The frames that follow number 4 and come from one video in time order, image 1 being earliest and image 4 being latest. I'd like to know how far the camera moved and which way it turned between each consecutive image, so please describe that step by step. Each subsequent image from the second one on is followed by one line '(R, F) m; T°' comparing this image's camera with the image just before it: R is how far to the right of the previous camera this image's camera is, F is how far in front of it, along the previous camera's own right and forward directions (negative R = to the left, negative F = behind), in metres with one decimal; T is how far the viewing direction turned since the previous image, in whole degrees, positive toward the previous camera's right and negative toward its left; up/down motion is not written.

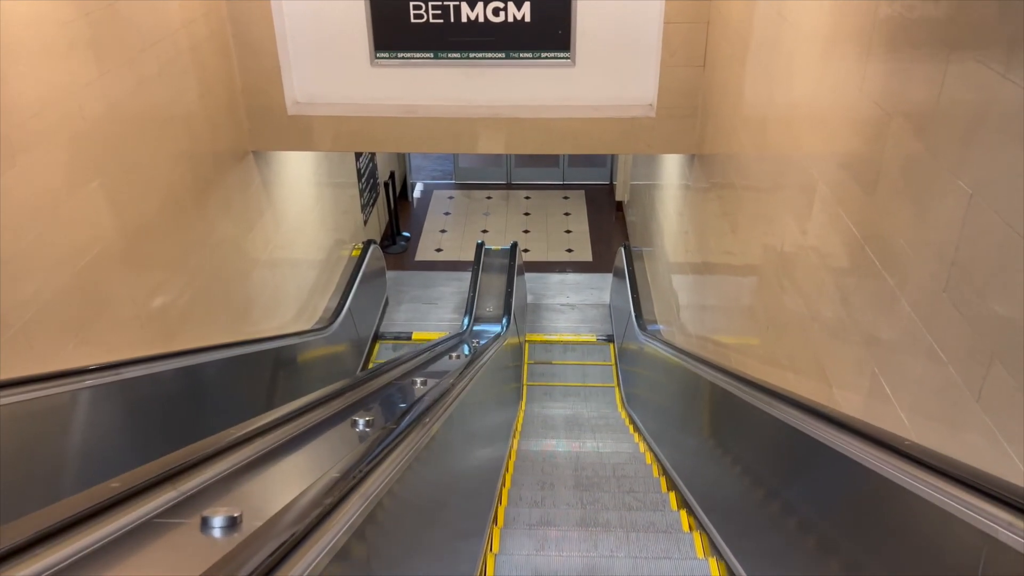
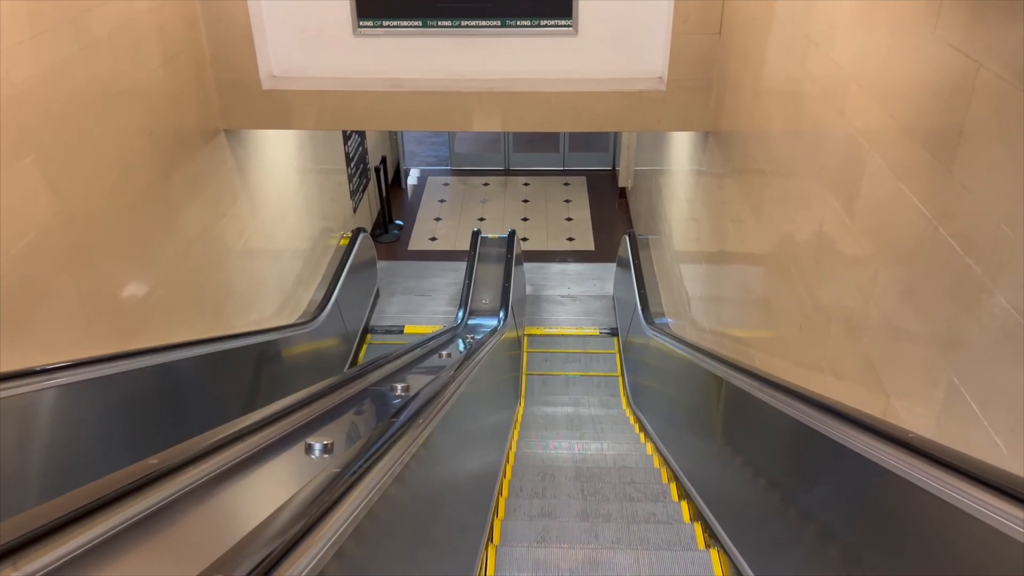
(0.0, +0.4) m; 0°
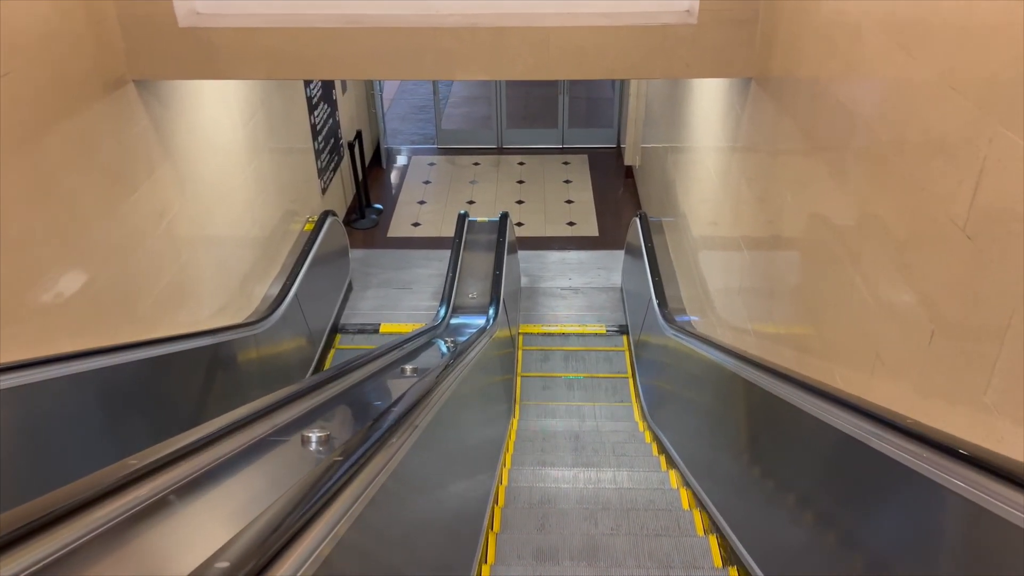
(0.0, +0.9) m; 0°
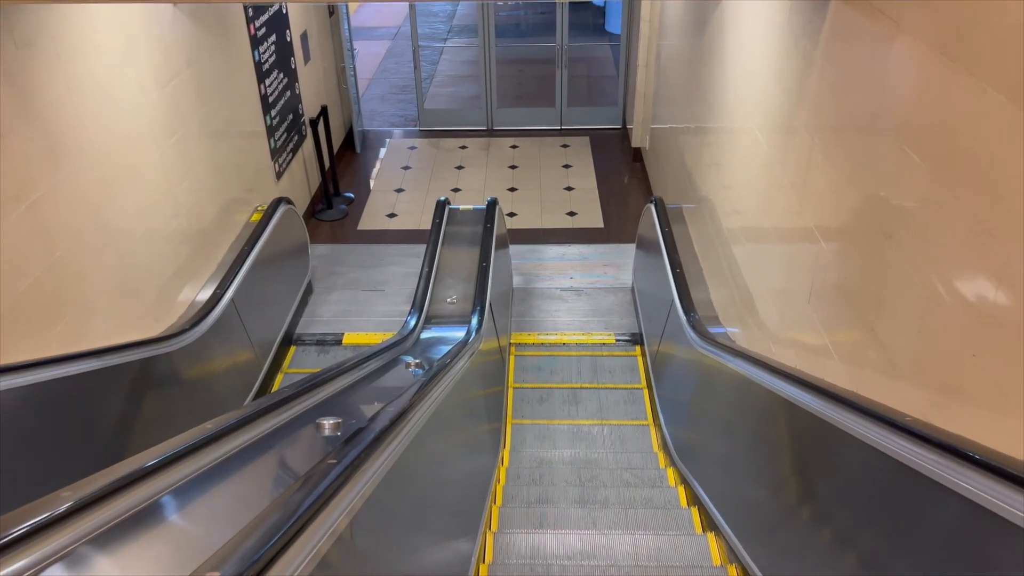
(0.0, +1.0) m; 0°
